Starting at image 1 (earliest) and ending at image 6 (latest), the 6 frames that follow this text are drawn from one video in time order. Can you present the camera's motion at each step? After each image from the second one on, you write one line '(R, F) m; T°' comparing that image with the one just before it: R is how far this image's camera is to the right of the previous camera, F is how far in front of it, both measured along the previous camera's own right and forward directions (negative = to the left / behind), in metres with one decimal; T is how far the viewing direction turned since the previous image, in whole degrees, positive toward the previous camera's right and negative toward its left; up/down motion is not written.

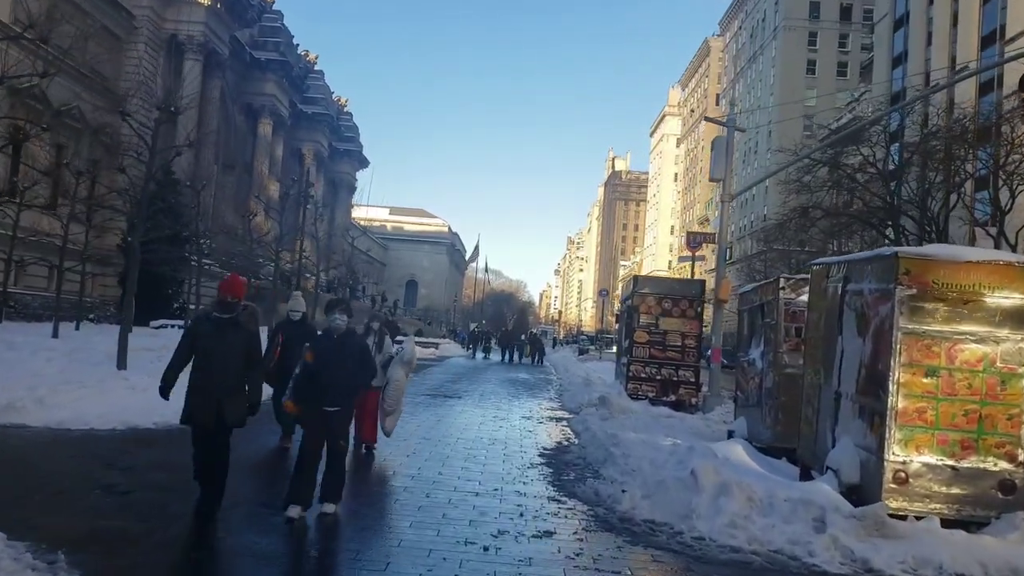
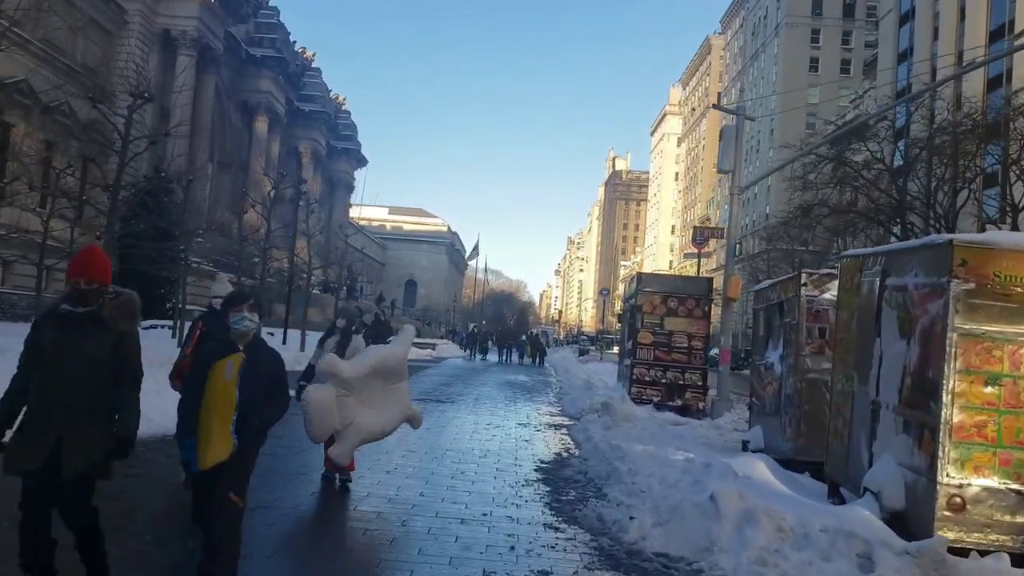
(+0.1, +1.0) m; 0°
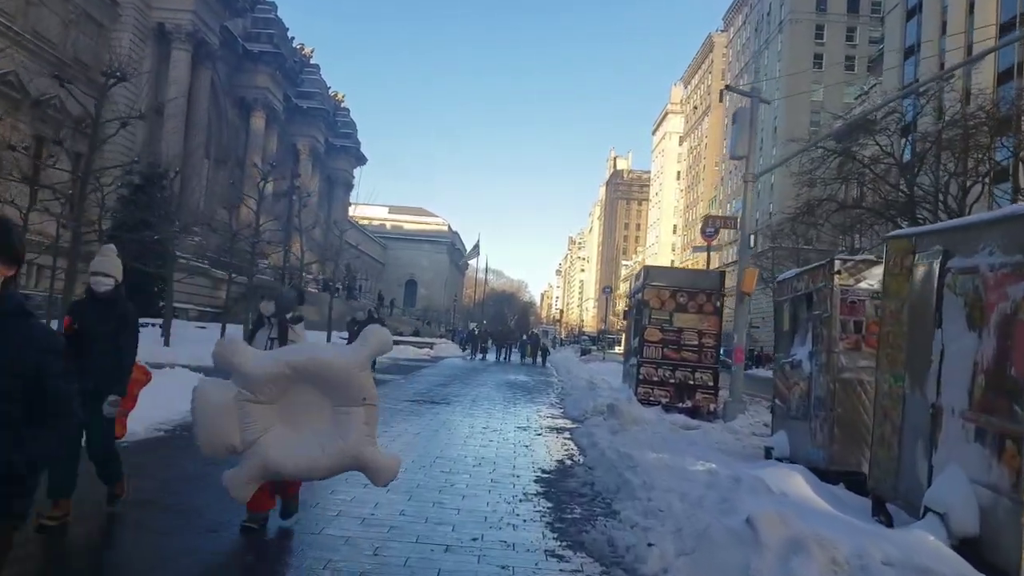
(0.0, +1.1) m; 0°
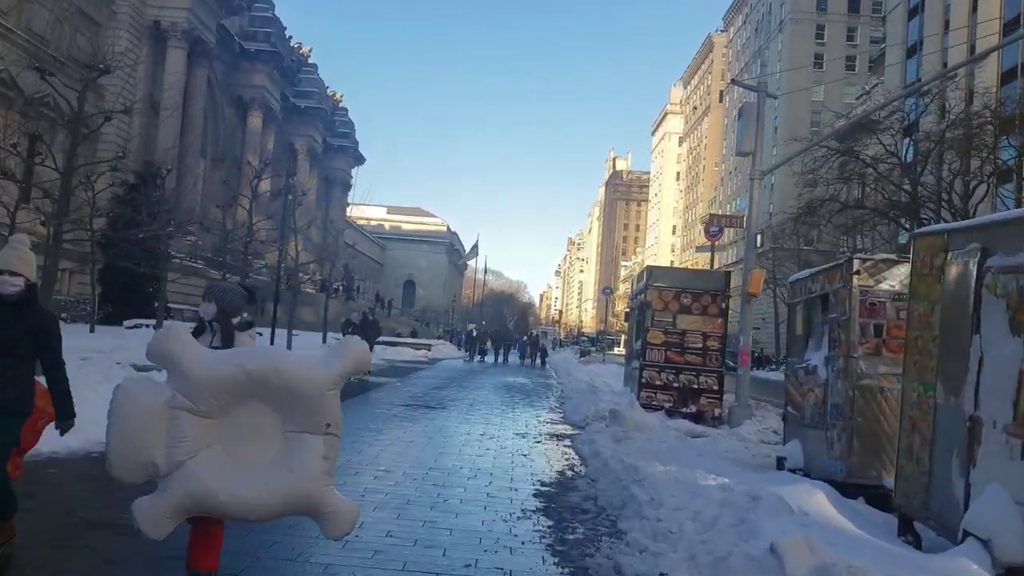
(0.0, +0.5) m; 0°
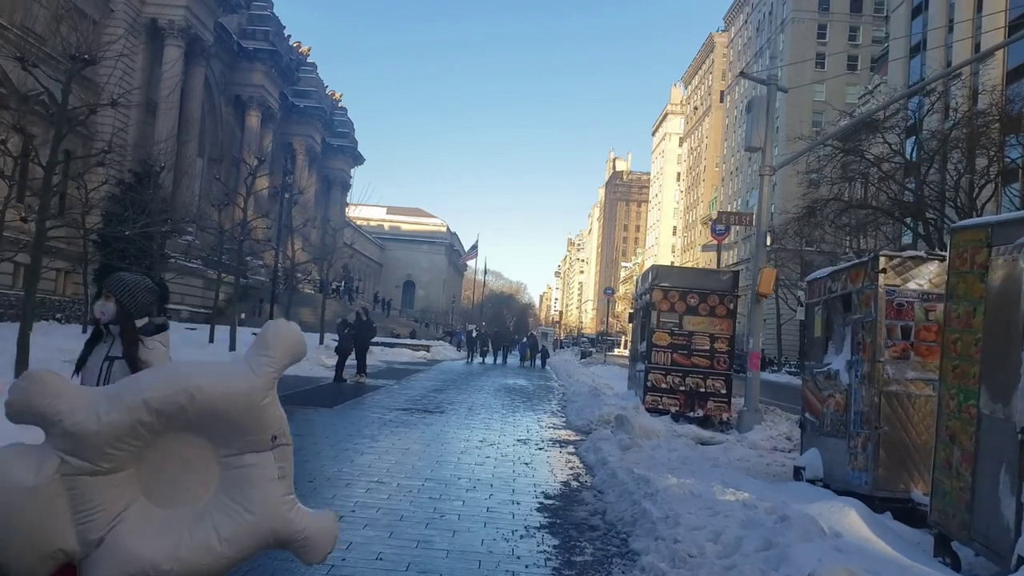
(0.0, +0.5) m; 0°
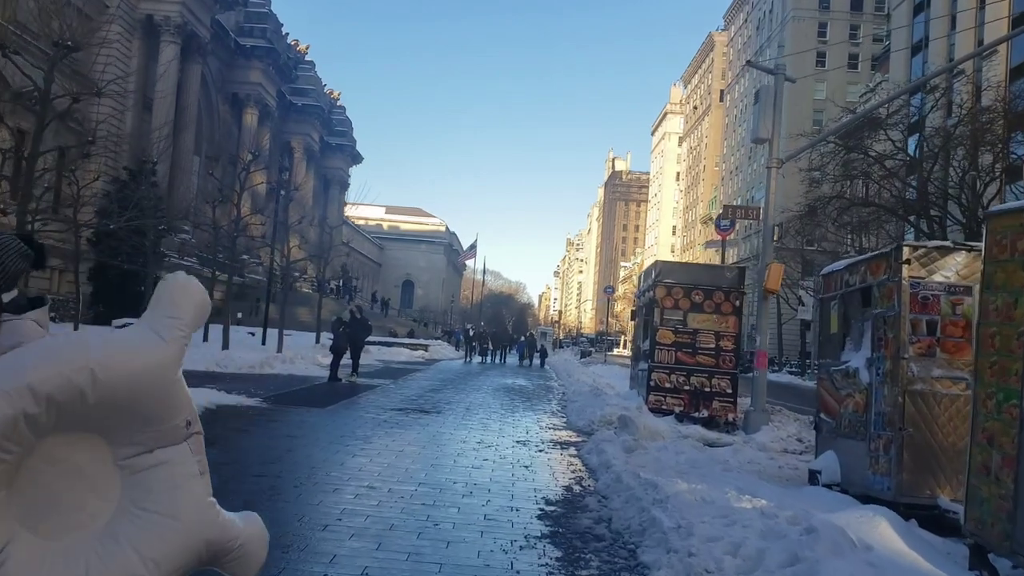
(0.0, +0.5) m; 0°
